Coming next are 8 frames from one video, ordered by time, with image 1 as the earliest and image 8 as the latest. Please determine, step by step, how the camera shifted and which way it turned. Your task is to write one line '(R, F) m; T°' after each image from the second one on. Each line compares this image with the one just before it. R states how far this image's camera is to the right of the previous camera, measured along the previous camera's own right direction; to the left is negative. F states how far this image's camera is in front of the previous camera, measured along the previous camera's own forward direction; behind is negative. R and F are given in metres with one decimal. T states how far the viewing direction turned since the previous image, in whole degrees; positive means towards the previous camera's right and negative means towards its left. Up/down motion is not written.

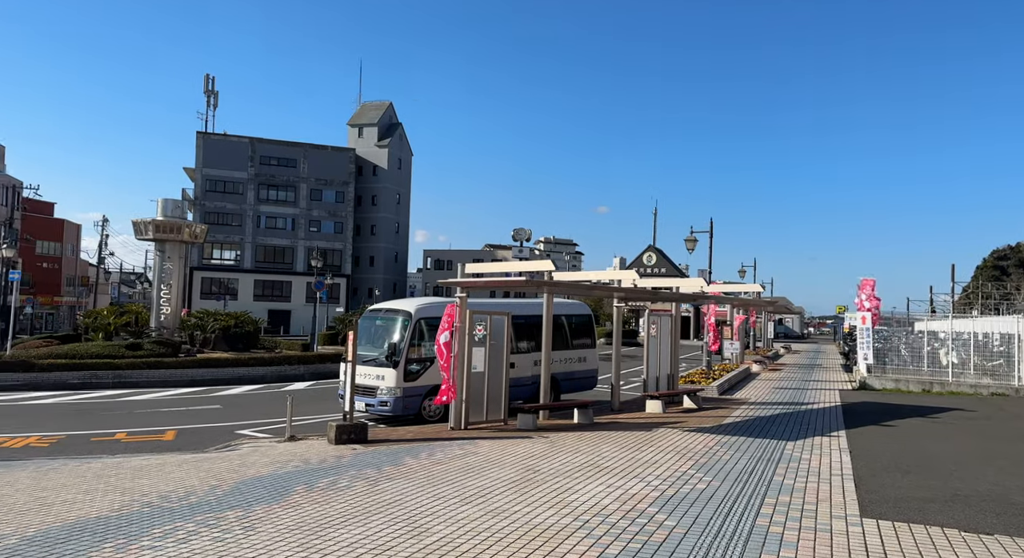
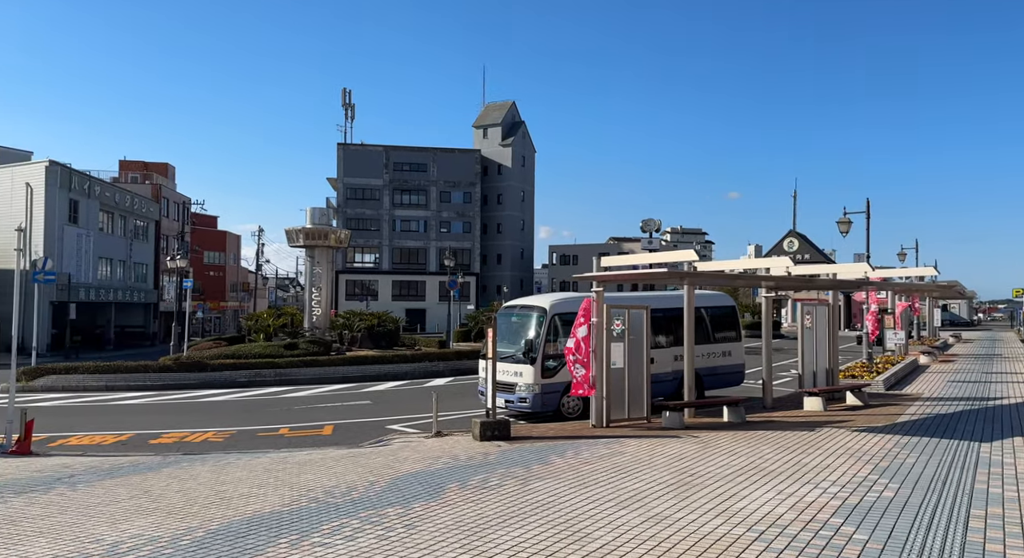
(0.0, 0.0) m; -10°
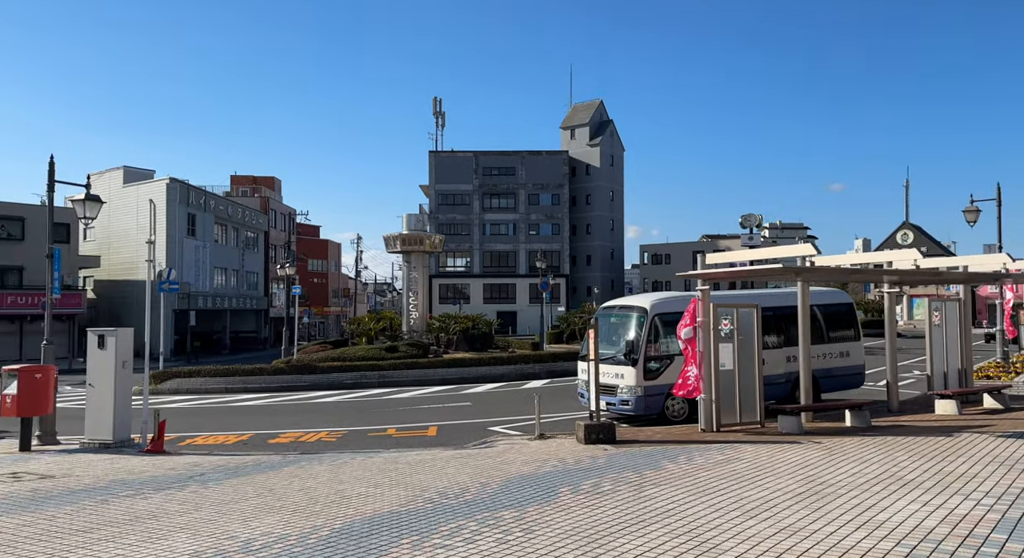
(0.0, 0.0) m; -7°
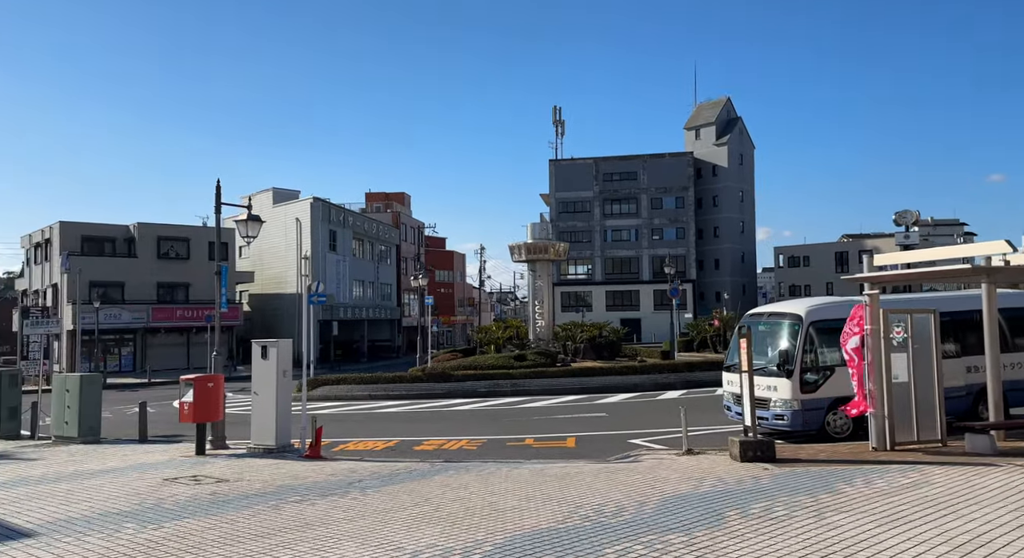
(-0.1, 0.0) m; -10°
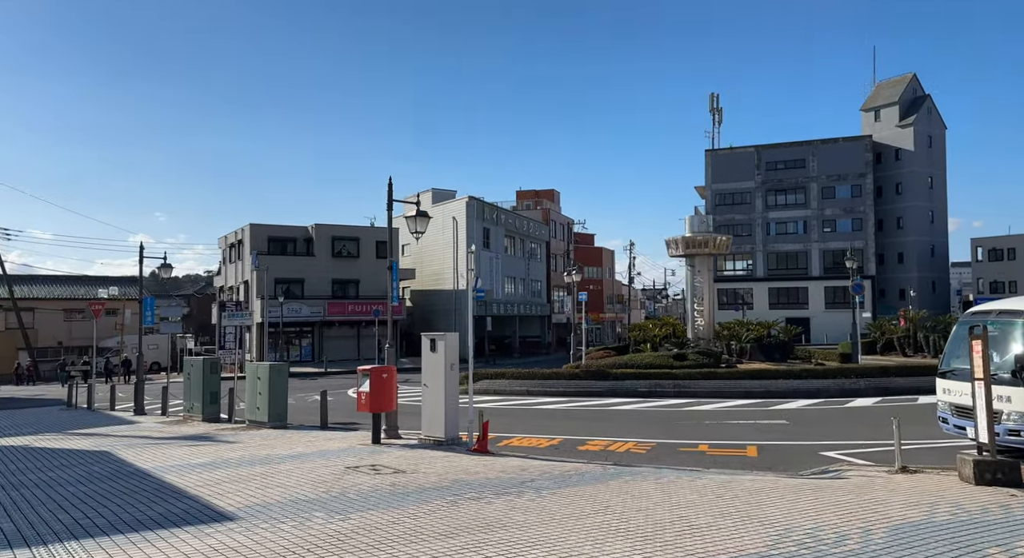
(-0.2, +0.3) m; -12°
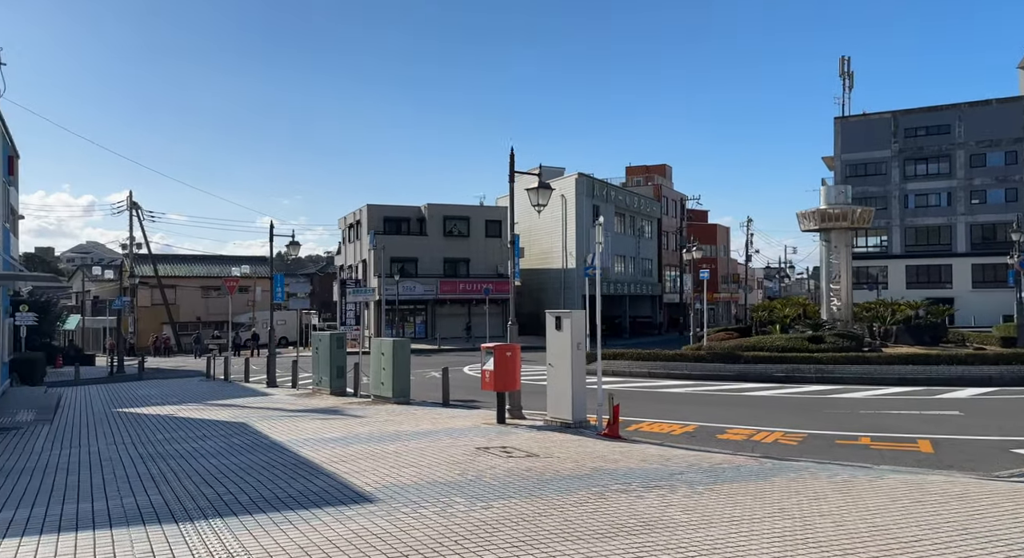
(-0.3, +0.4) m; -8°
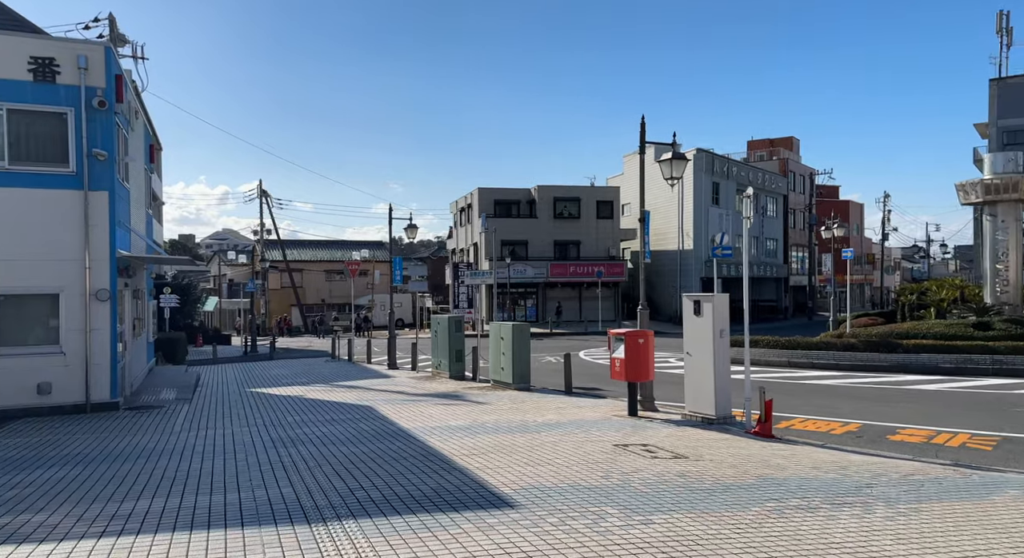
(-0.3, +0.7) m; -8°
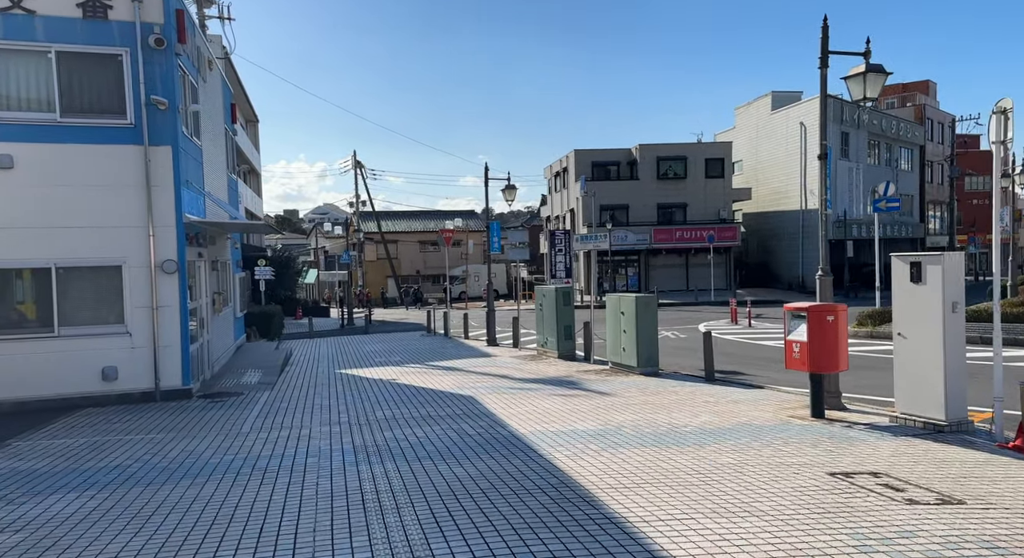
(-0.6, +2.7) m; -7°
